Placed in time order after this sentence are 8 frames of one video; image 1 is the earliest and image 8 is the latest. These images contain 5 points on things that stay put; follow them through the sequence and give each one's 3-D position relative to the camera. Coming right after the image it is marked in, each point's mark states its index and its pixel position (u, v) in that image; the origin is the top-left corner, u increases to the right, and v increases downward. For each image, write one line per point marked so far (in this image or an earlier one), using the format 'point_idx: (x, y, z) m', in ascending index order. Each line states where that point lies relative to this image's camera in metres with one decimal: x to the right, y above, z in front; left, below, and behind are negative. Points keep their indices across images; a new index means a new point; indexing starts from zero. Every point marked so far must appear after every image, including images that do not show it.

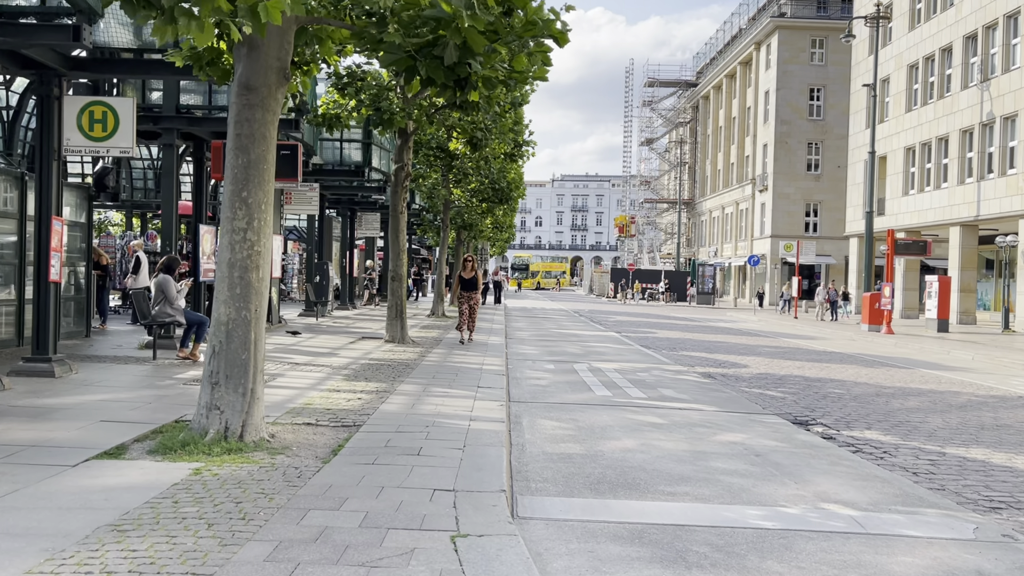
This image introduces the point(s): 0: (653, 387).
0: (+2.3, -1.6, +13.5) m
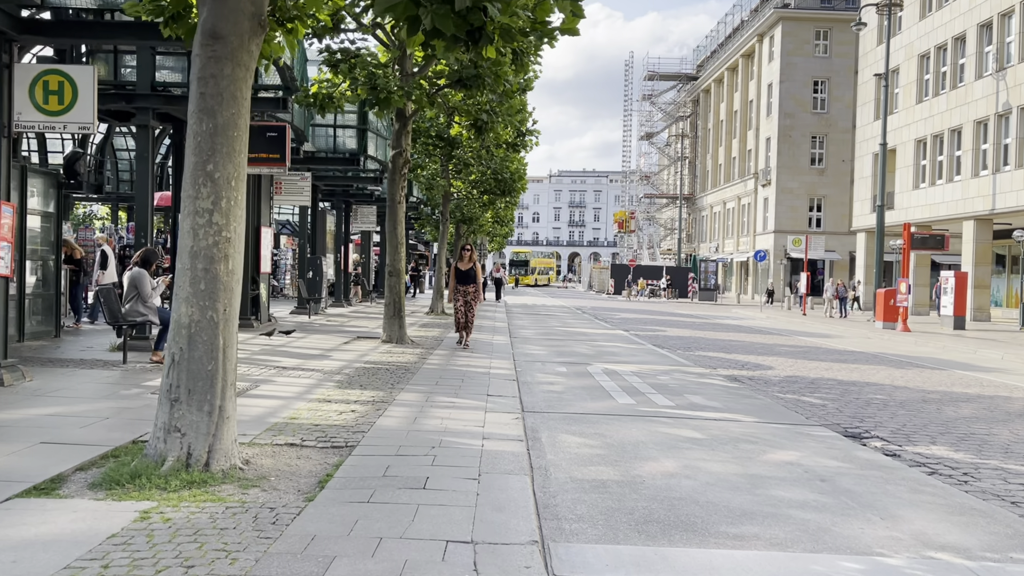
0: (+2.5, -1.6, +12.2) m
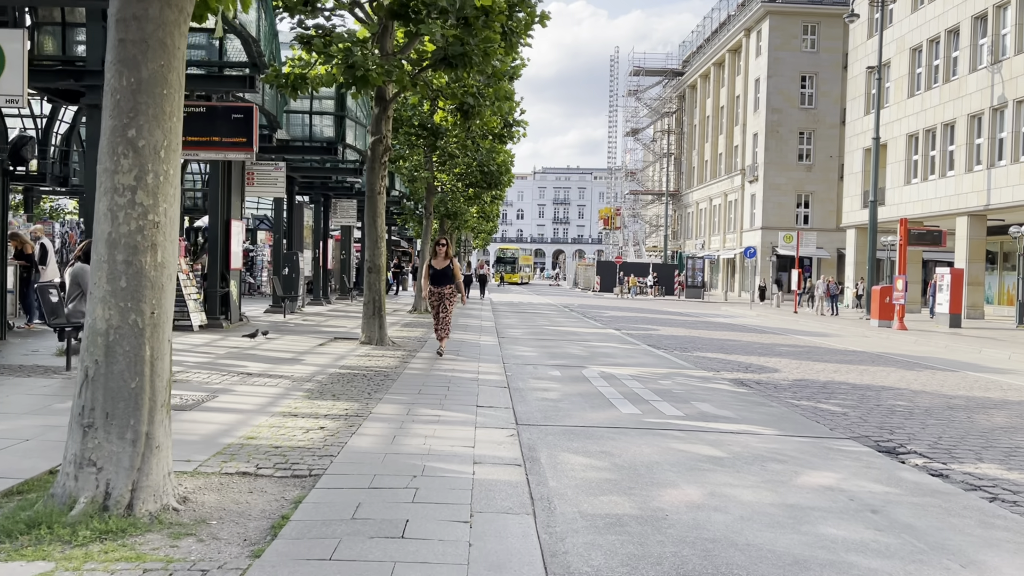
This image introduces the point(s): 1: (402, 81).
0: (+2.3, -1.5, +11.2) m
1: (-1.7, +3.3, +13.1) m
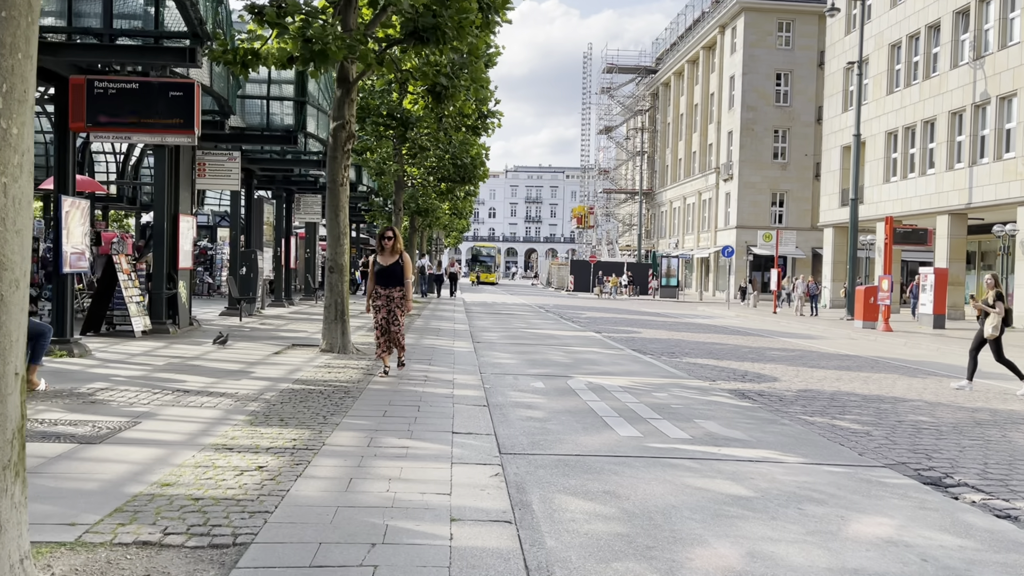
0: (+2.1, -1.5, +9.9) m
1: (-2.0, +3.2, +11.7) m
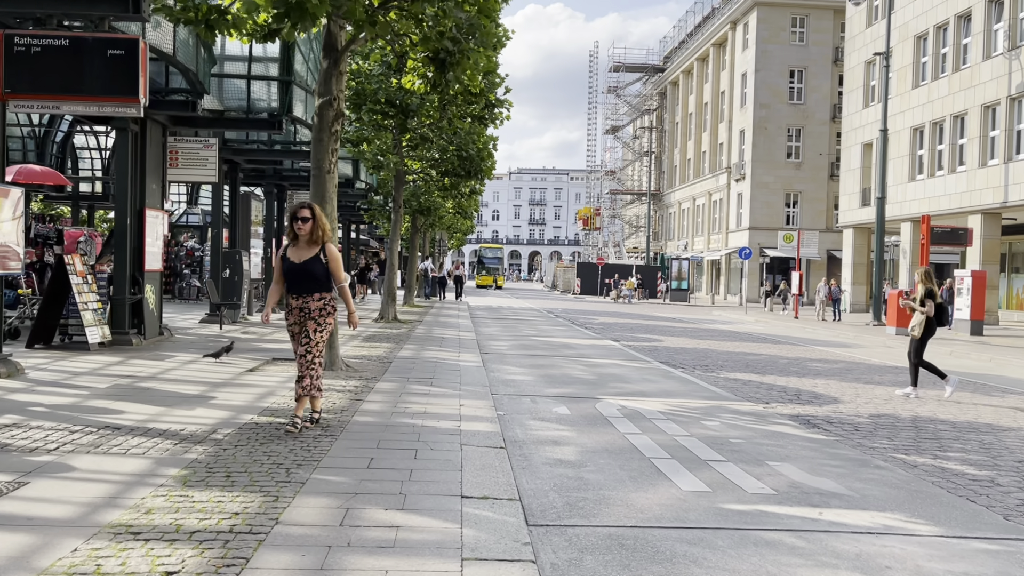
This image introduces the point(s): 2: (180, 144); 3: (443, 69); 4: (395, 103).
0: (+2.3, -1.6, +7.8) m
1: (-1.8, +3.2, +9.6) m
2: (-6.0, +2.6, +15.0) m
3: (-0.9, +3.0, +11.3) m
4: (-2.8, +4.4, +19.8) m
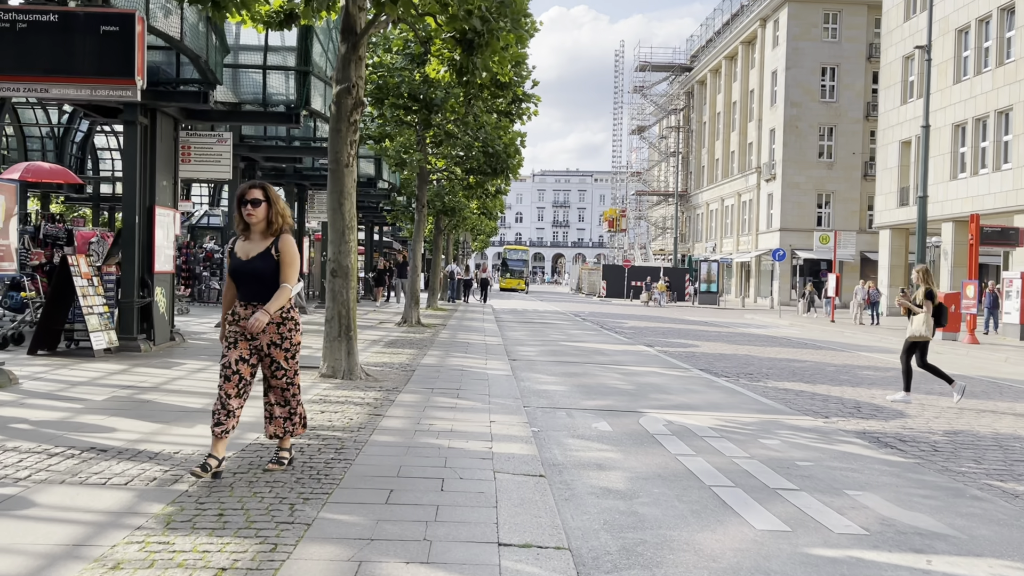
0: (+2.6, -1.6, +6.8) m
1: (-1.4, +3.1, +8.7) m
2: (-5.5, +2.5, +14.3) m
3: (-0.5, +3.0, +10.4) m
4: (-2.1, +4.3, +19.0) m
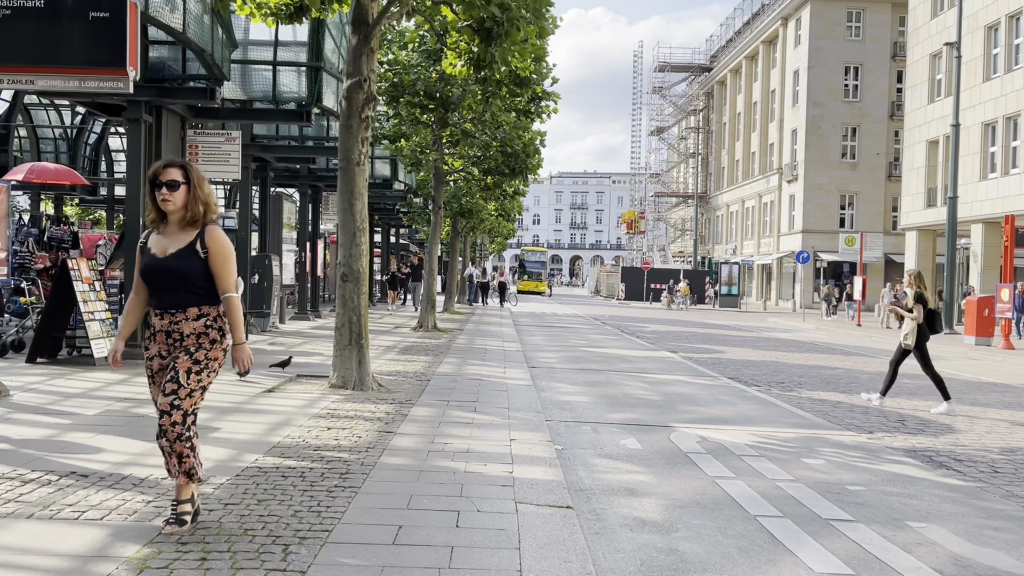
0: (+2.8, -1.7, +6.1) m
1: (-1.2, +3.1, +8.1) m
2: (-5.1, +2.5, +13.7) m
3: (-0.3, +2.9, +9.8) m
4: (-1.7, +4.3, +18.4) m
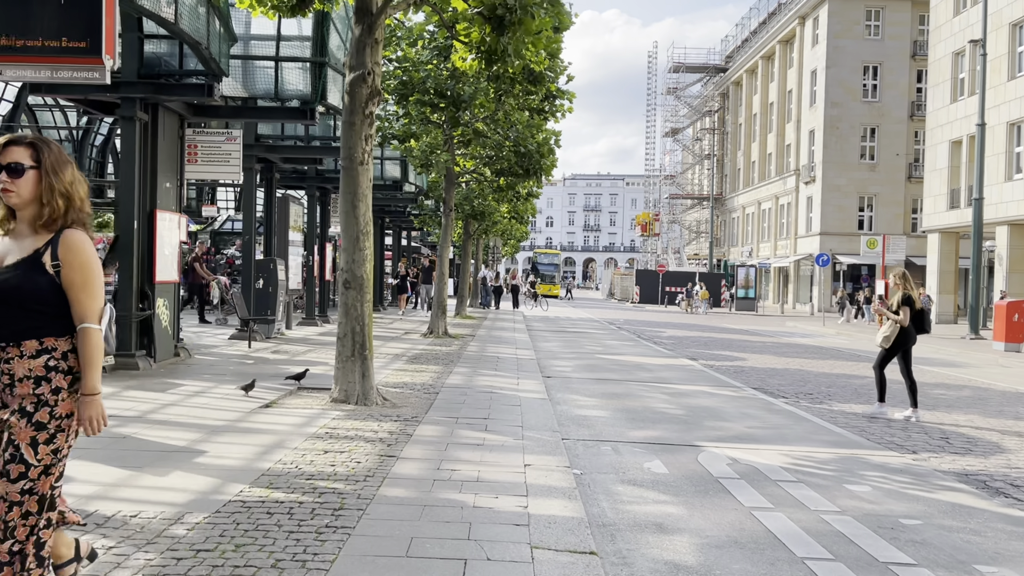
0: (+2.9, -1.8, +5.4) m
1: (-1.1, +3.0, +7.5) m
2: (-4.9, +2.4, +13.1) m
3: (-0.1, +2.8, +9.1) m
4: (-1.4, +4.1, +17.7) m
